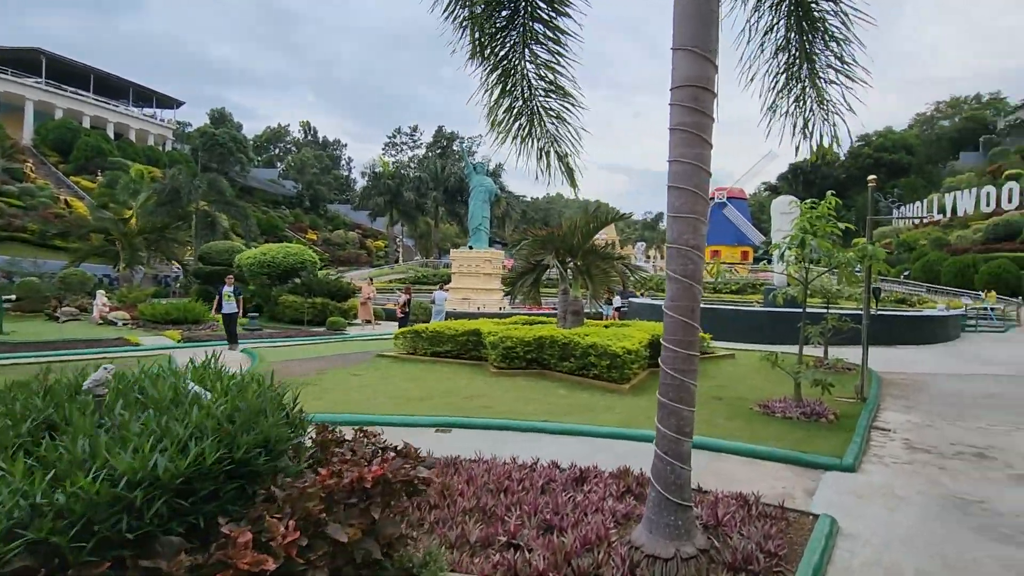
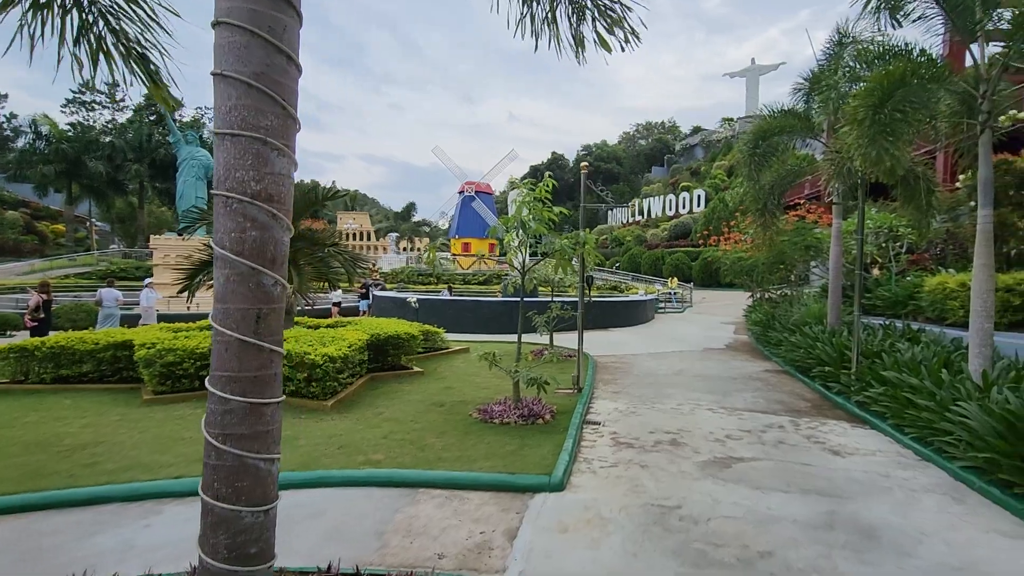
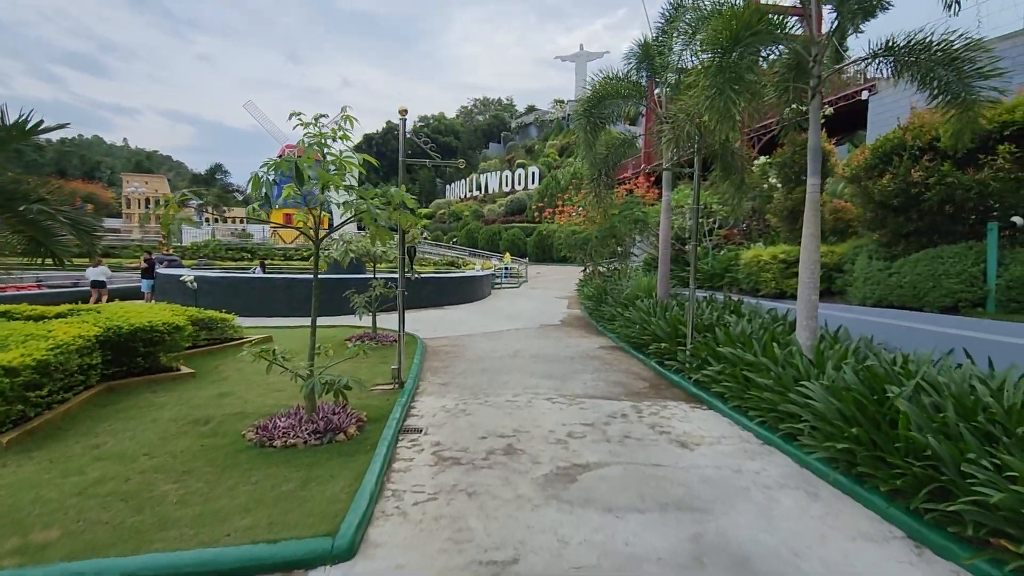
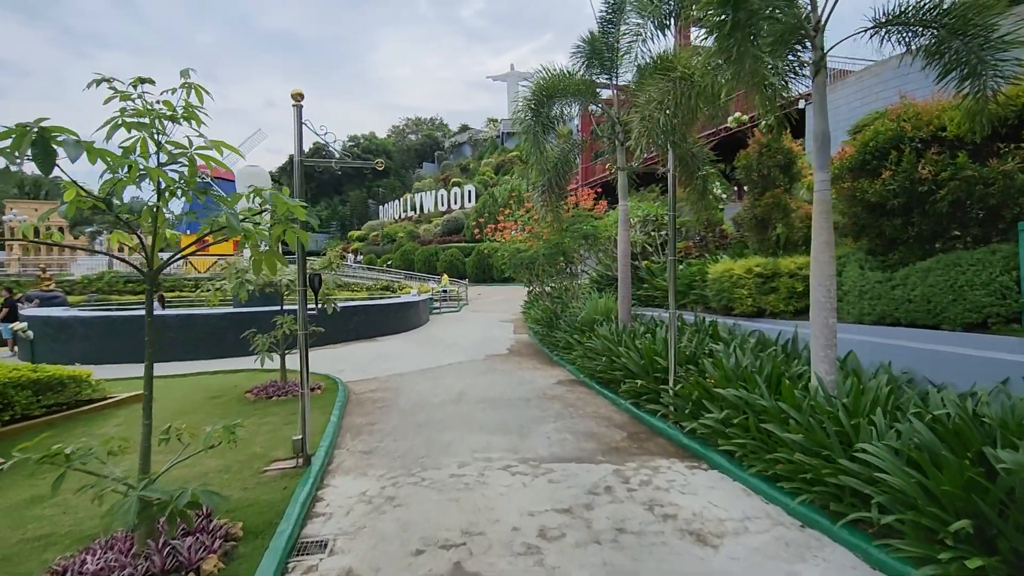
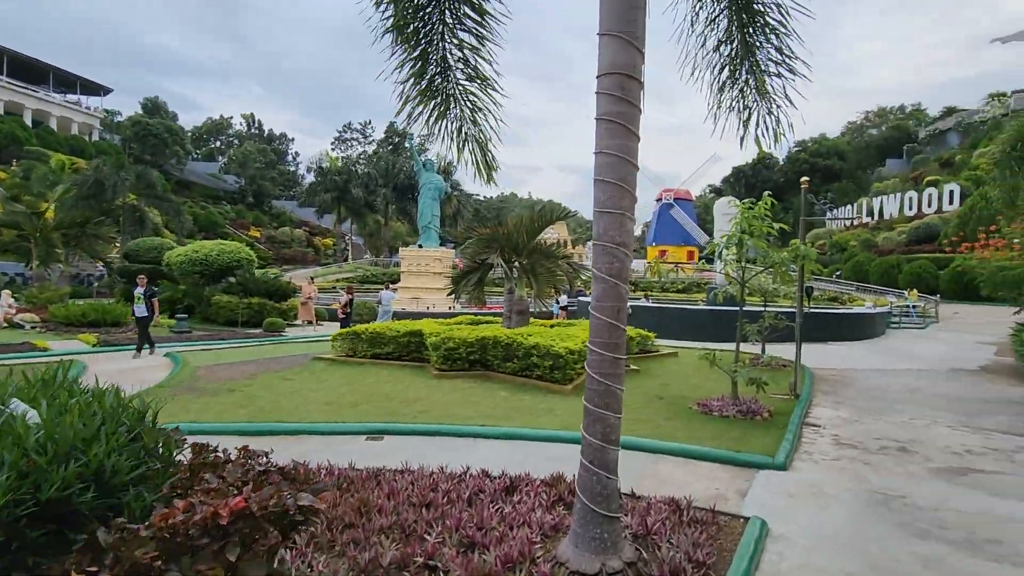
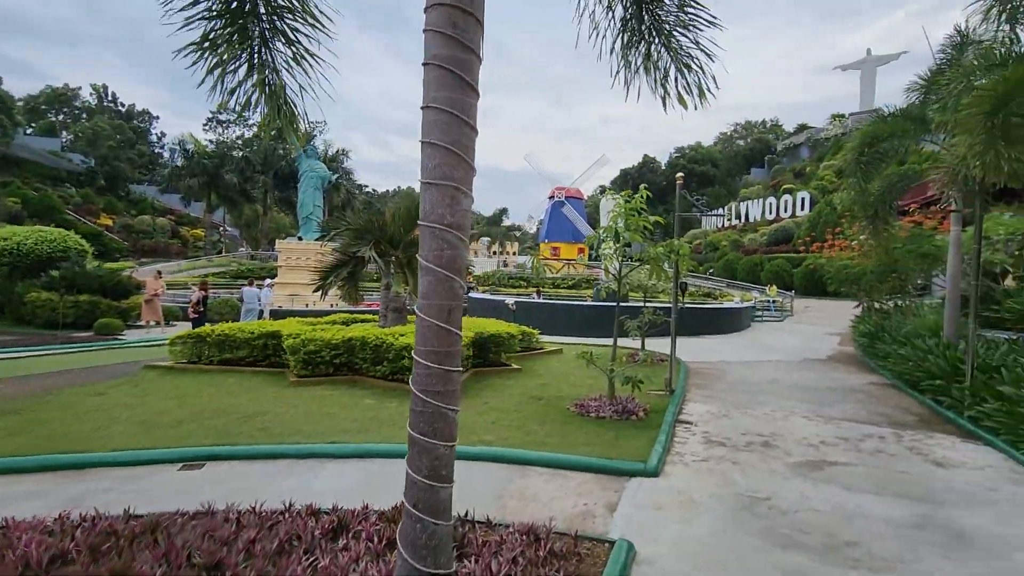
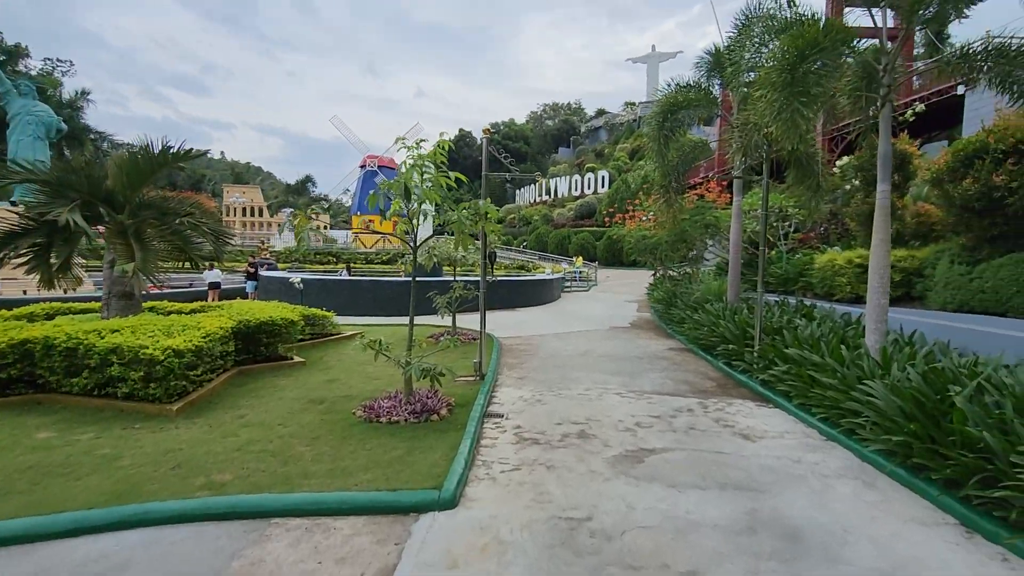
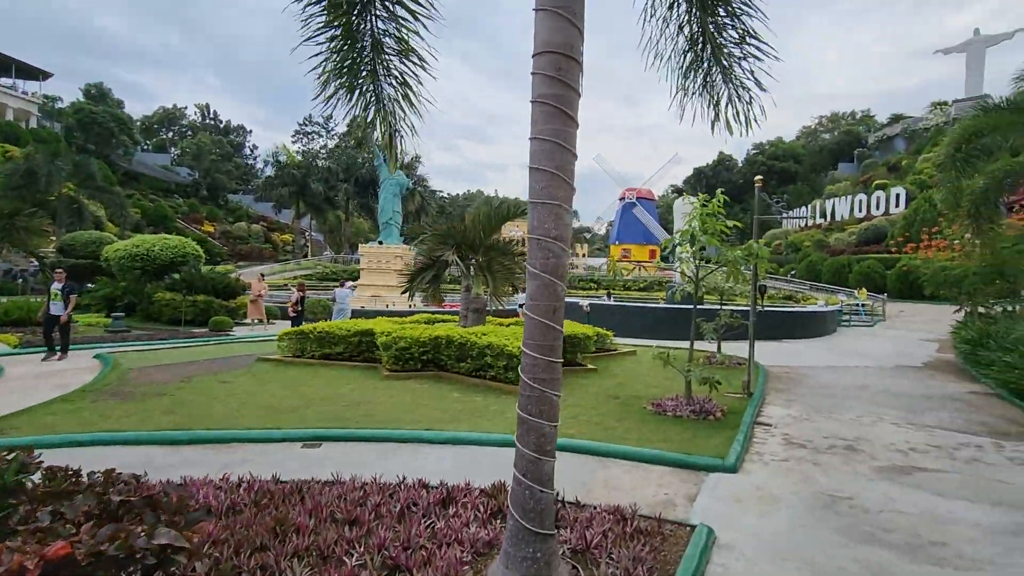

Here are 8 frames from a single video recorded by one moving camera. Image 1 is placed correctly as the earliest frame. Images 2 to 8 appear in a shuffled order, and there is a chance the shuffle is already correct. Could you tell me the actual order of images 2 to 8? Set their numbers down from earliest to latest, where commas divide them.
5, 8, 6, 2, 7, 3, 4
